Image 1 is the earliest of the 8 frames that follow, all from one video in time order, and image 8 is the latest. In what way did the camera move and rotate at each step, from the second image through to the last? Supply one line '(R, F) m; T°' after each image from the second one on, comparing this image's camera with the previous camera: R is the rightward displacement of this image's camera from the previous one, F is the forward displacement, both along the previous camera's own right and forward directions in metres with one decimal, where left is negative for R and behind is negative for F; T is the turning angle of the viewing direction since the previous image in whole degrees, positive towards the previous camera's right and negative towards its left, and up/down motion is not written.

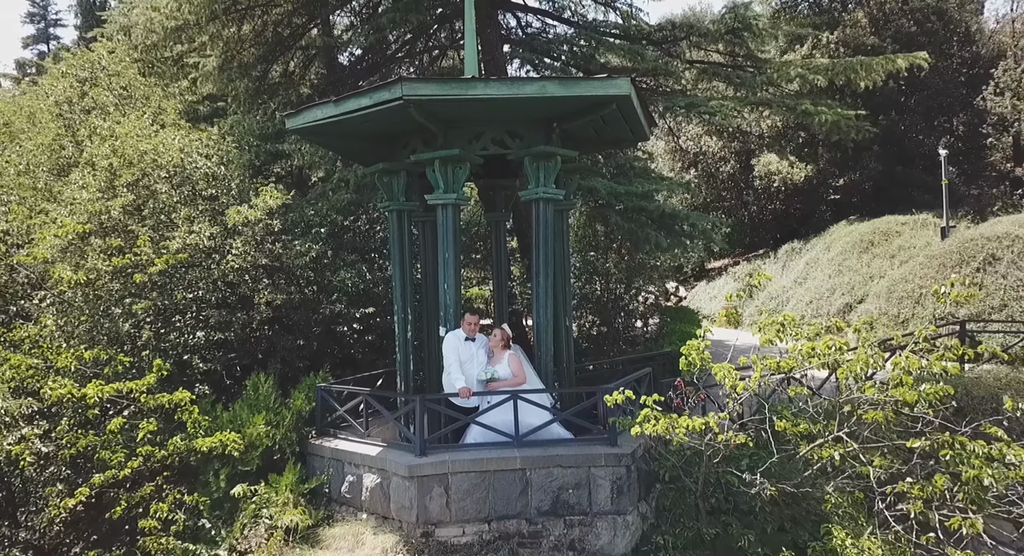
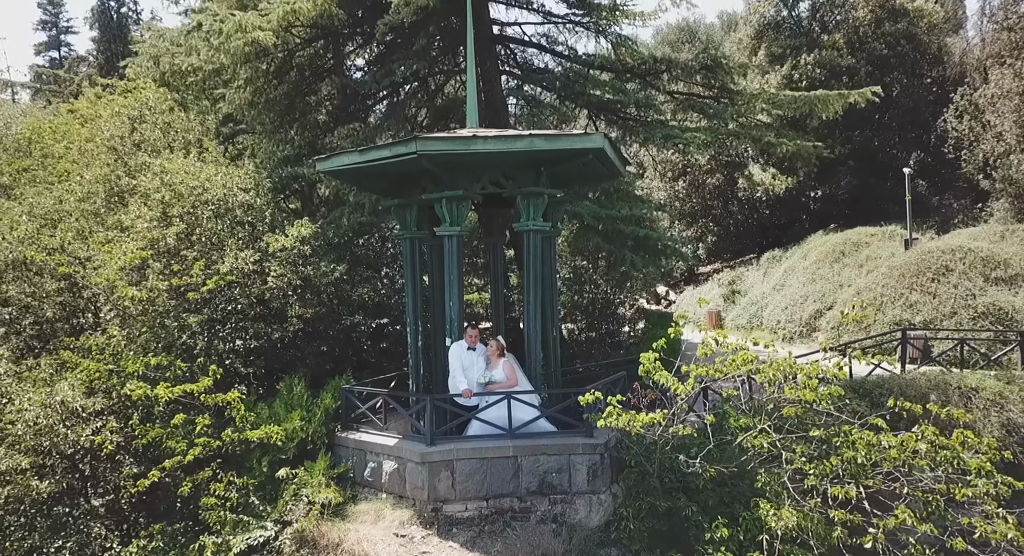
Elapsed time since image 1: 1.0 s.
(+0.1, -1.2) m; 0°
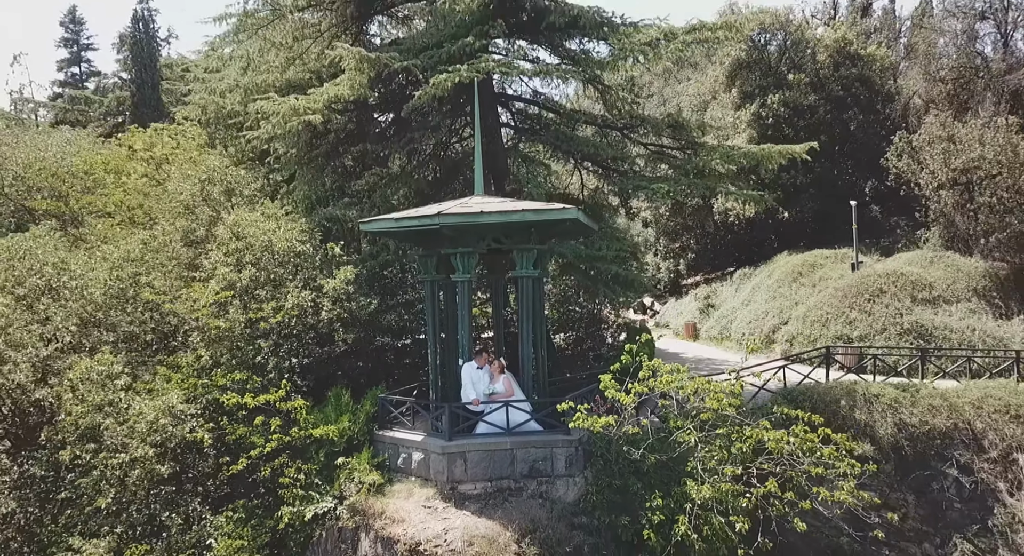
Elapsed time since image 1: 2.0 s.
(0.0, -2.4) m; 0°
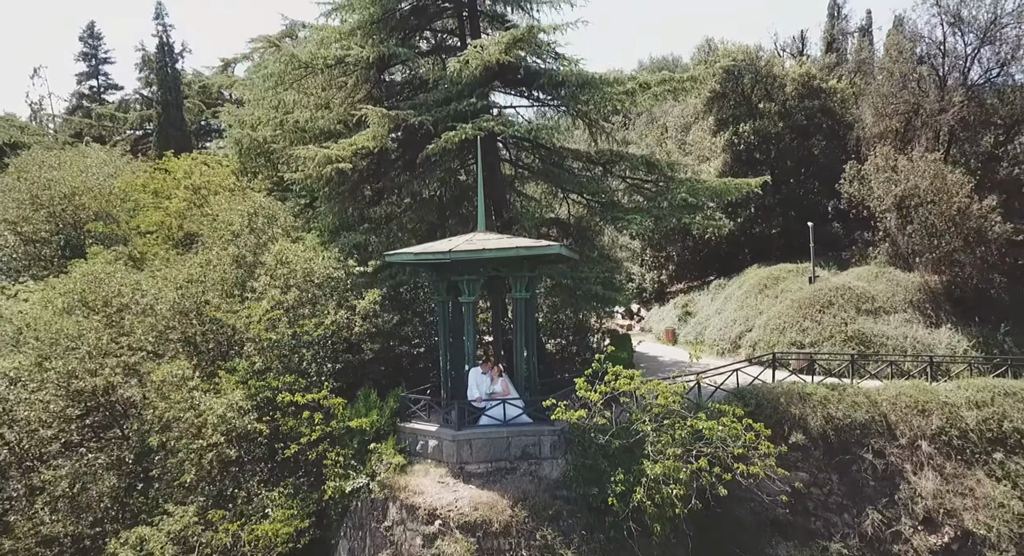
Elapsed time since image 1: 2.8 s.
(+0.1, -2.4) m; 0°
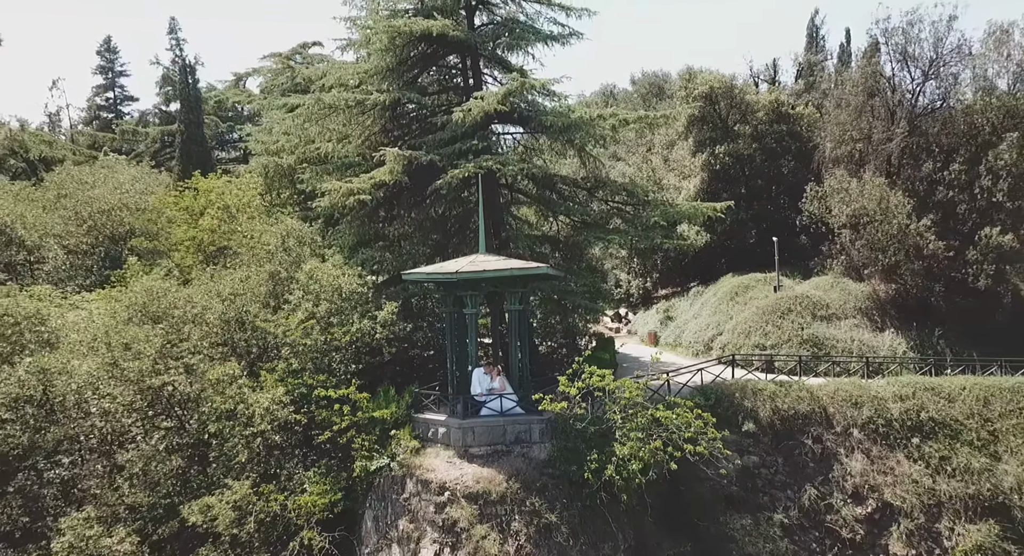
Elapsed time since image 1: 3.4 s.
(+0.1, -2.5) m; 0°
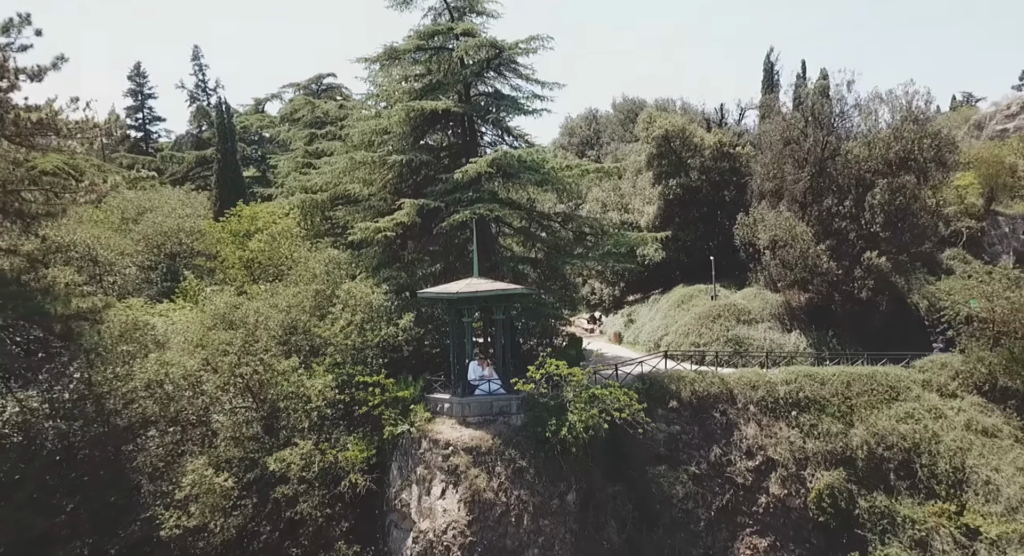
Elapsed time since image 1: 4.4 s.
(+0.4, -5.6) m; 0°
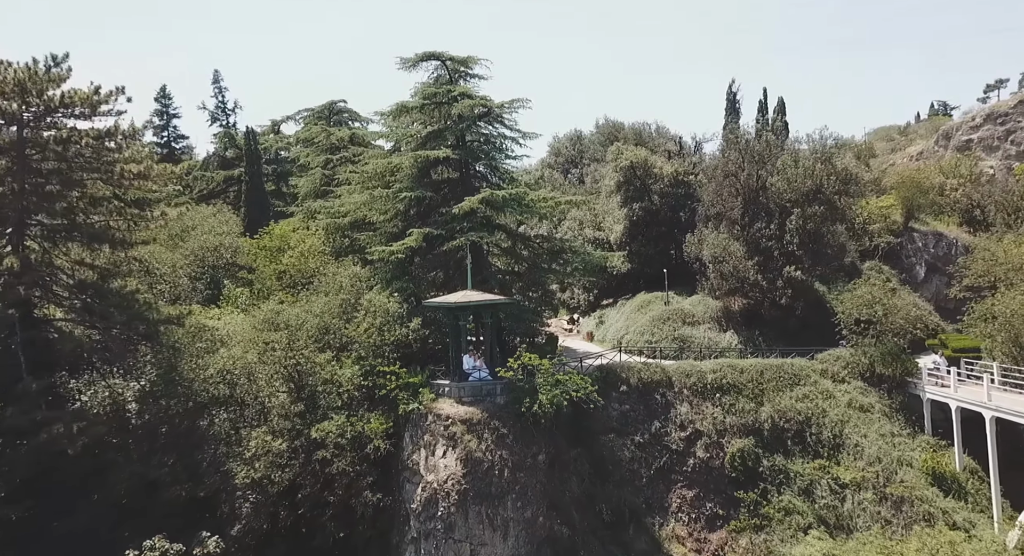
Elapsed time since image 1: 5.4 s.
(+0.5, -5.9) m; 0°
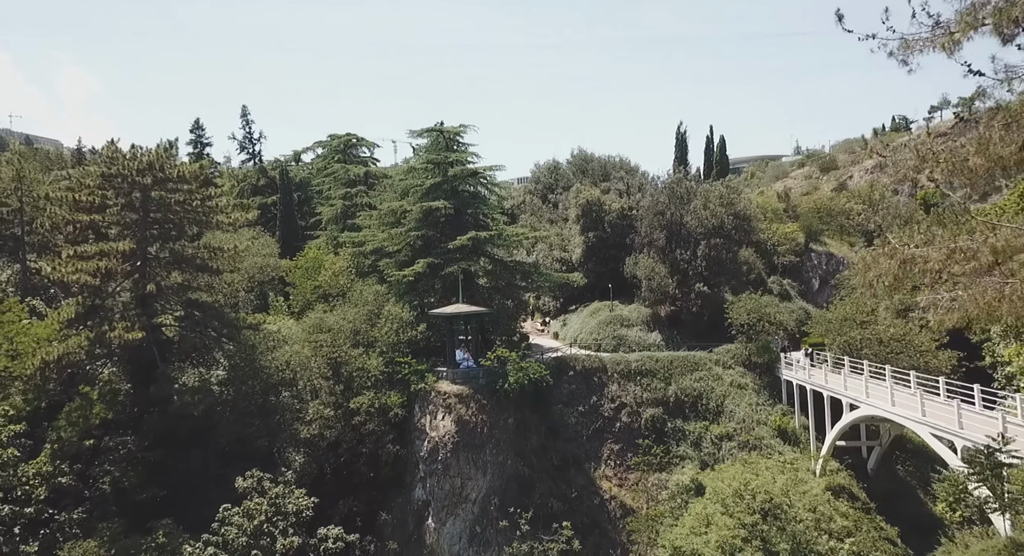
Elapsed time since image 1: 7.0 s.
(+0.9, -10.5) m; 0°
